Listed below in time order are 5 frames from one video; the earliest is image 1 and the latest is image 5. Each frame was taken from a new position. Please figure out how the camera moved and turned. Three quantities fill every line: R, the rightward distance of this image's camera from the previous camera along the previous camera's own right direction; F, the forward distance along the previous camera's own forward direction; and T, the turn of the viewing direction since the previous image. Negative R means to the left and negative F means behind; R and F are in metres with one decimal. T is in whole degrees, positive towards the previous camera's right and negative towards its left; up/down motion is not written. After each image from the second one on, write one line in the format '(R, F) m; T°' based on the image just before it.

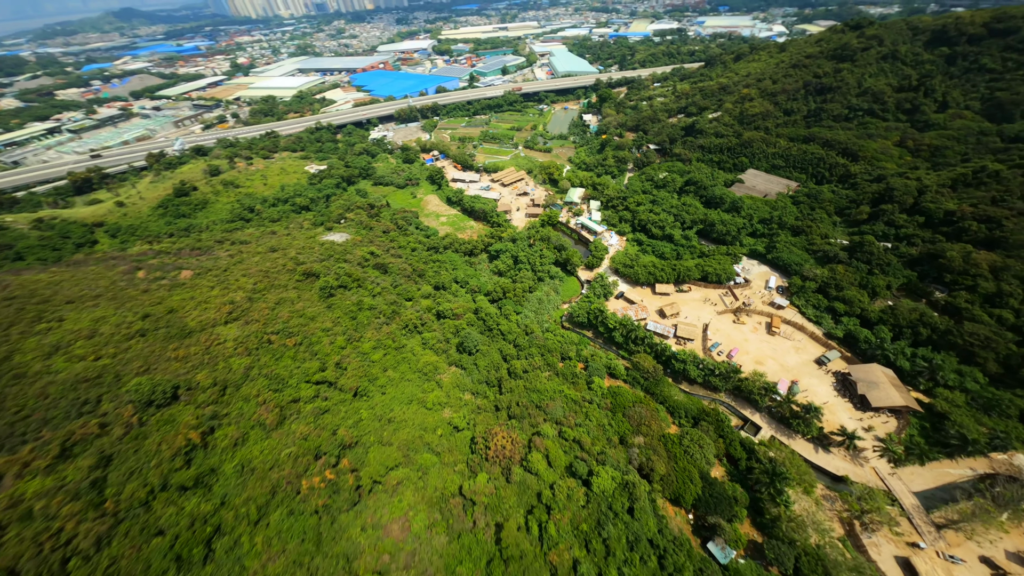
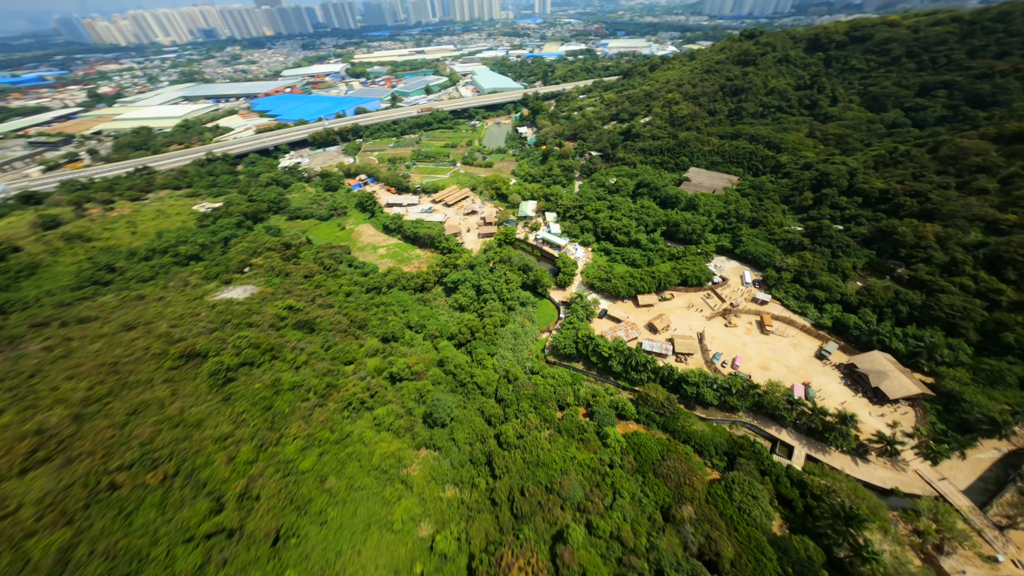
(-1.4, +6.1) m; +10°
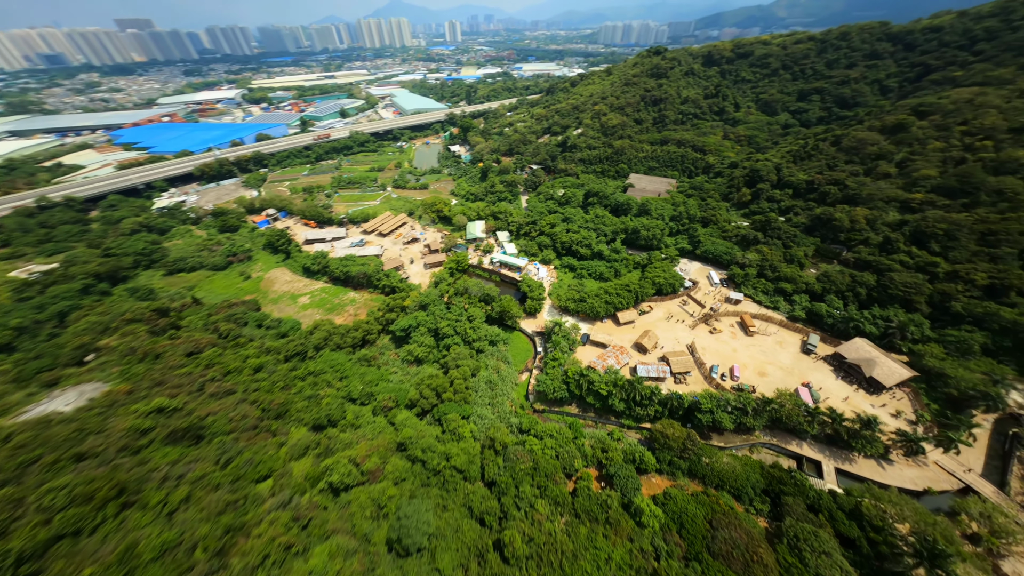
(-1.4, +5.2) m; +10°
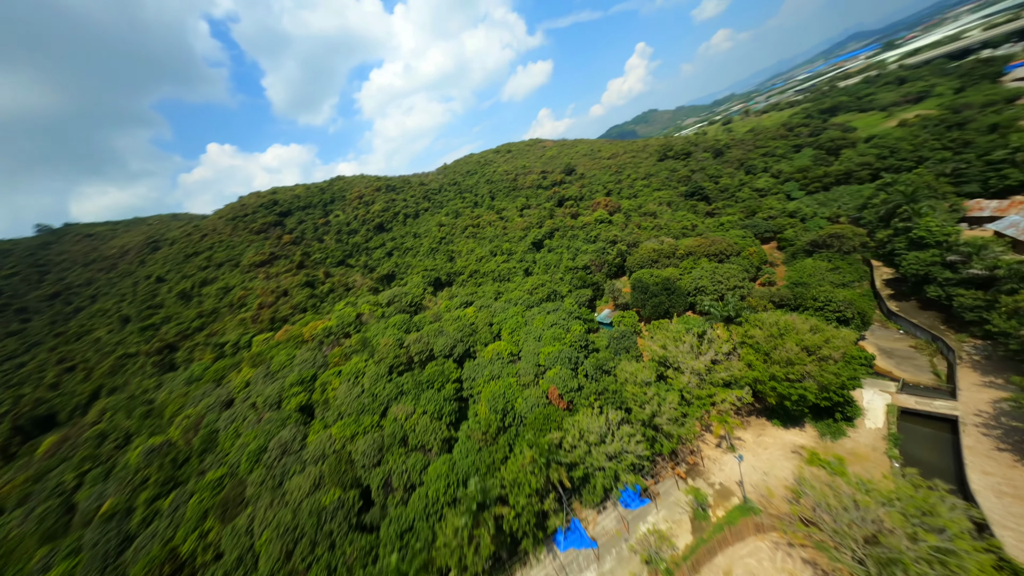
(-2.6, +11.2) m; +24°
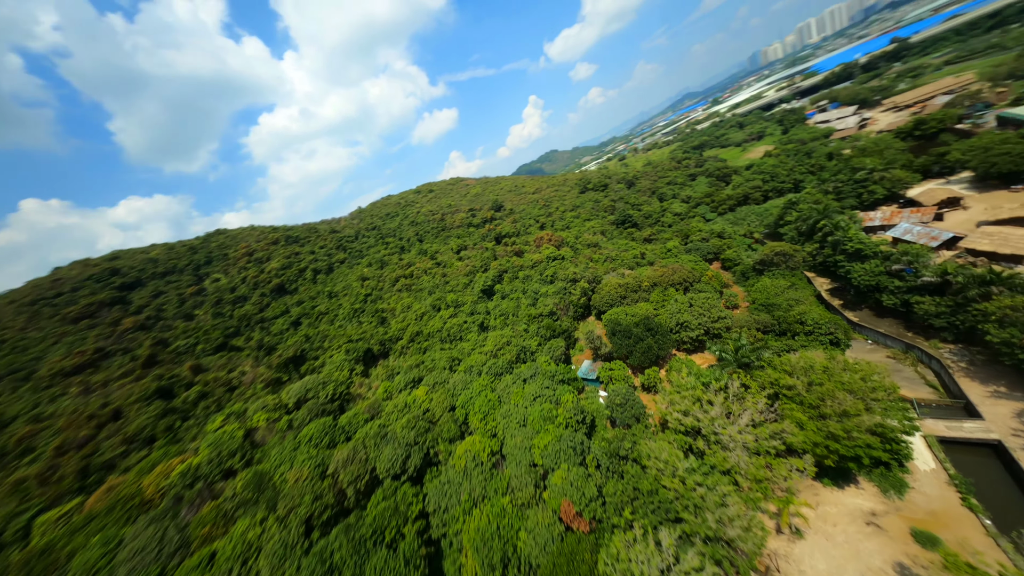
(-2.1, +6.2) m; +14°
